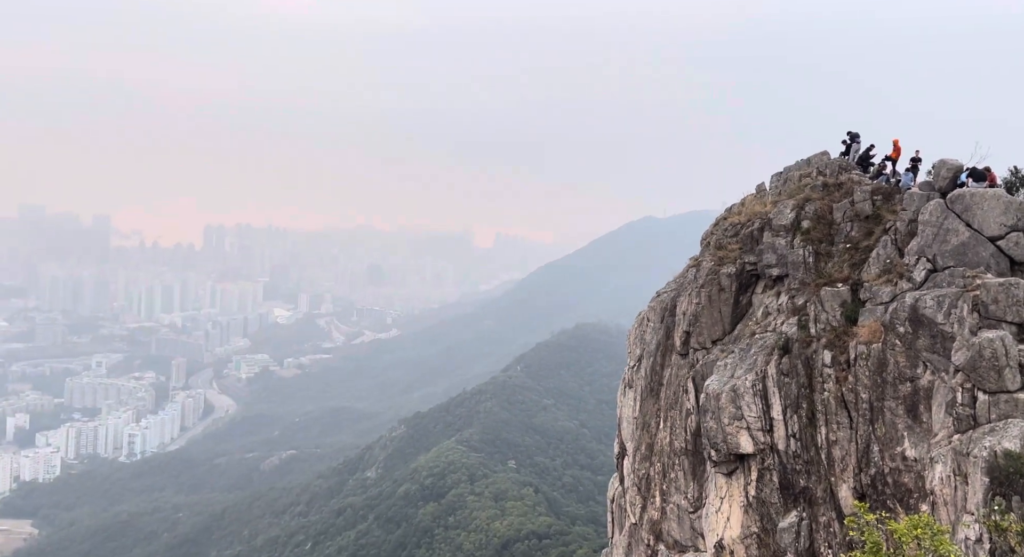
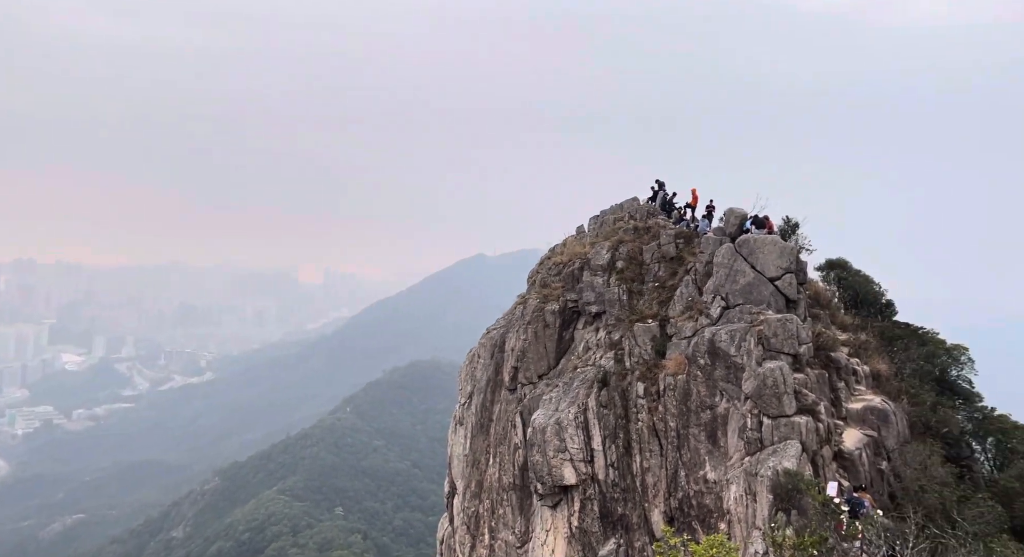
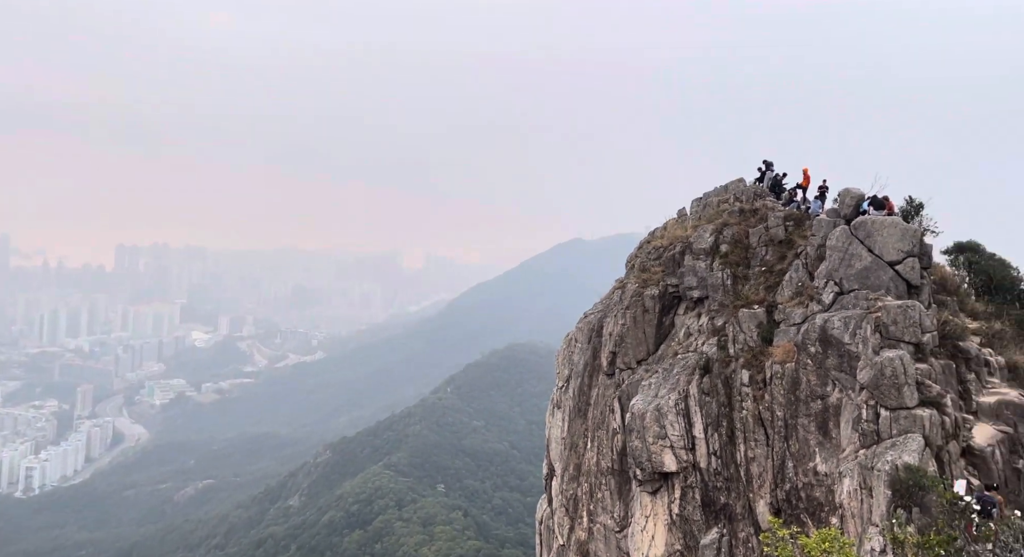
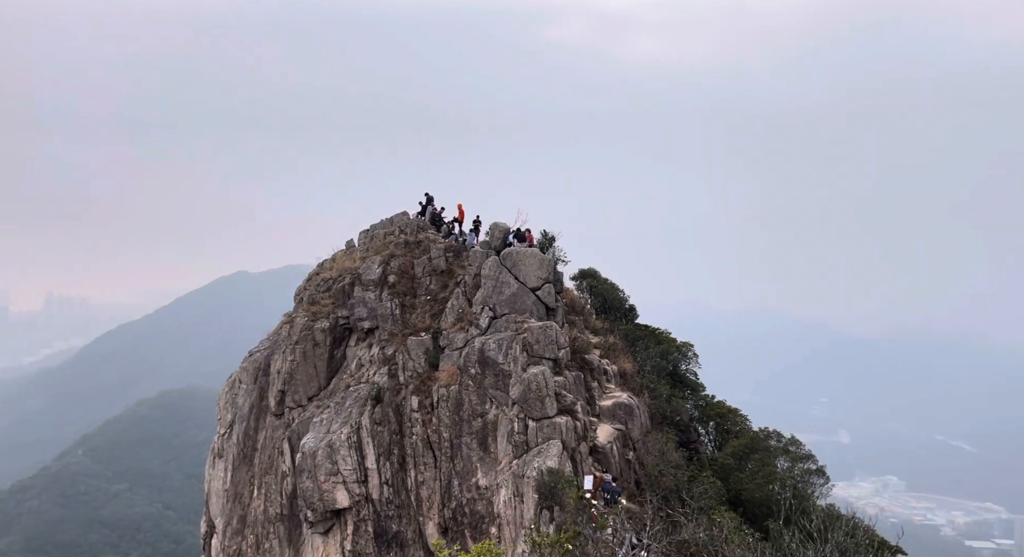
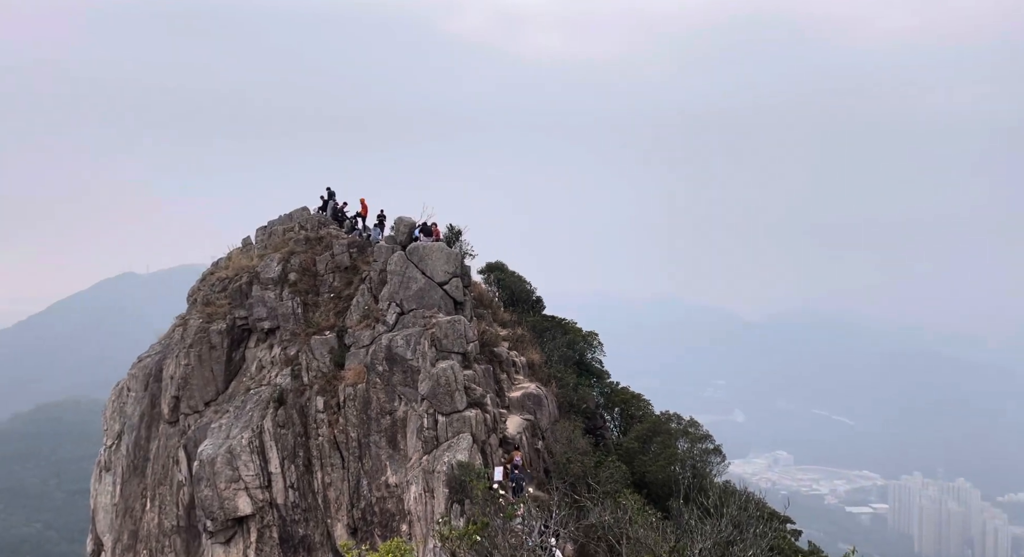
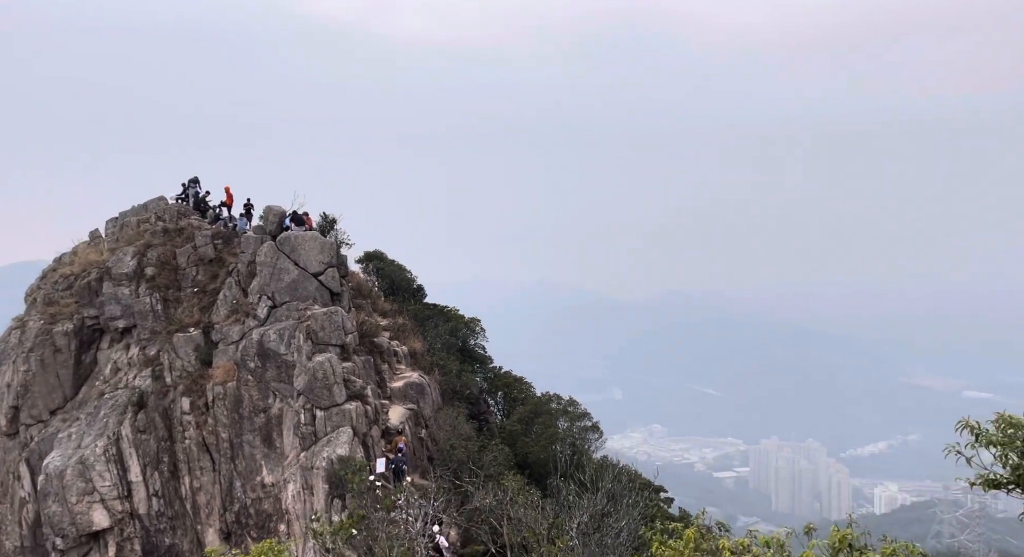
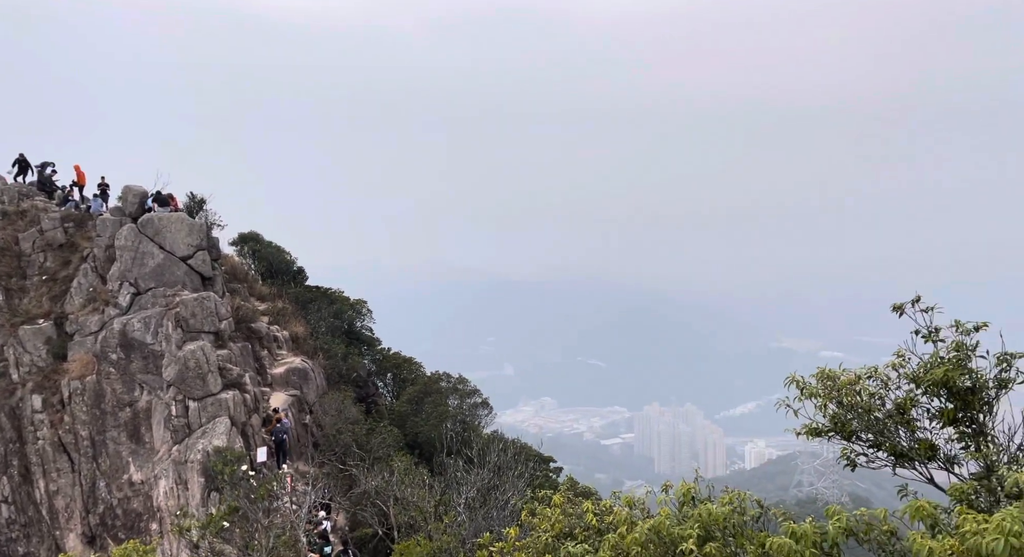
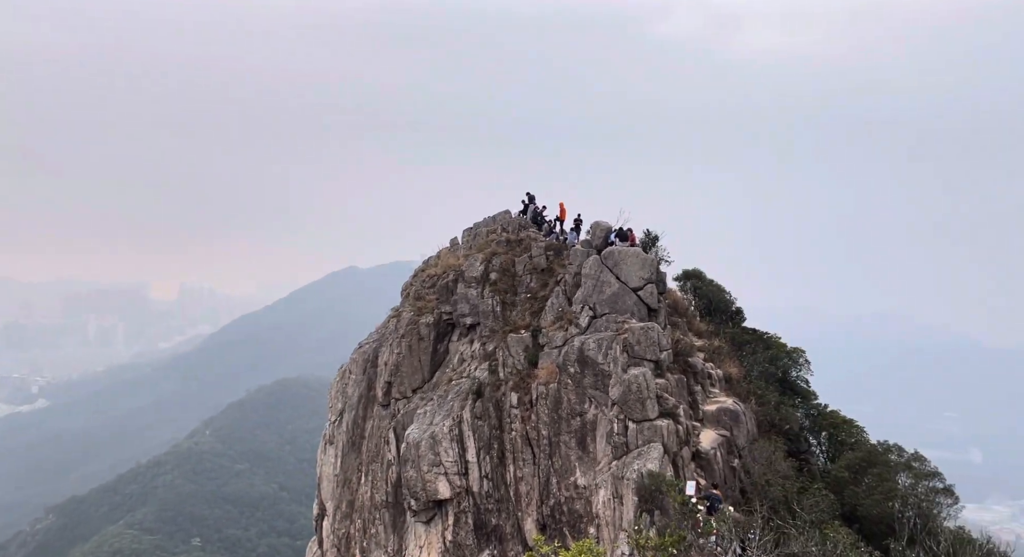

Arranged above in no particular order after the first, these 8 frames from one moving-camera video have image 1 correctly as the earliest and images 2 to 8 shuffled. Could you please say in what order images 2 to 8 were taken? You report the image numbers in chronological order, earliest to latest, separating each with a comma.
3, 2, 8, 4, 5, 6, 7
